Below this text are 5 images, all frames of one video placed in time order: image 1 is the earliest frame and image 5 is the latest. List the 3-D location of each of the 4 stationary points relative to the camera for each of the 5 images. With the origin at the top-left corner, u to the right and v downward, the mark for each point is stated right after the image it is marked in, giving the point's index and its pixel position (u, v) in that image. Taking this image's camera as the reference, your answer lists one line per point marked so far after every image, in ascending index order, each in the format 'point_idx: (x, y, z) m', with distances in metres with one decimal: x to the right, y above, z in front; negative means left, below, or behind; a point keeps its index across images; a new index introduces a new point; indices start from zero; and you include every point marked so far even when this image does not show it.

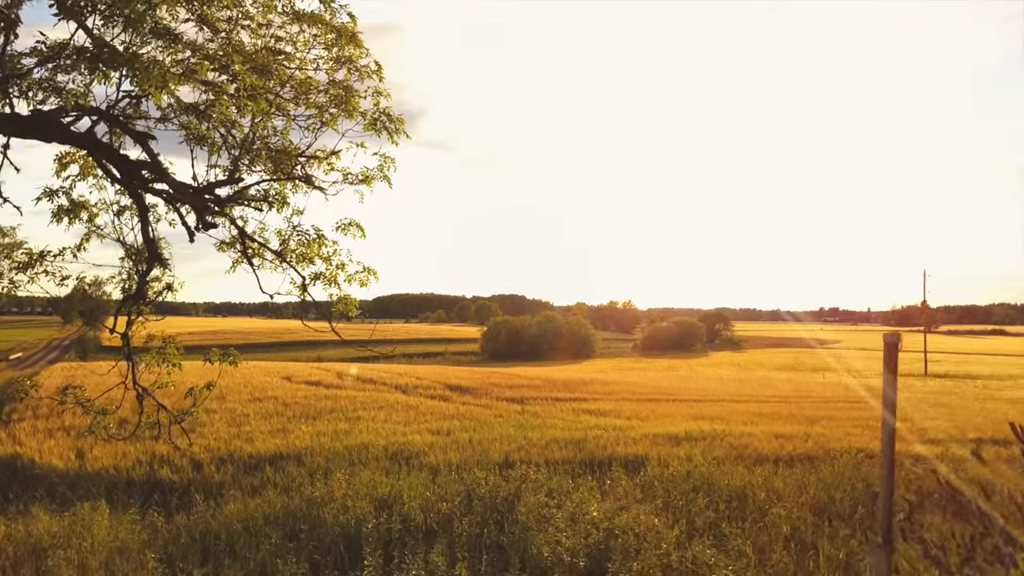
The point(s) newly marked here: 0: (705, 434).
0: (+4.2, -3.1, +14.1) m
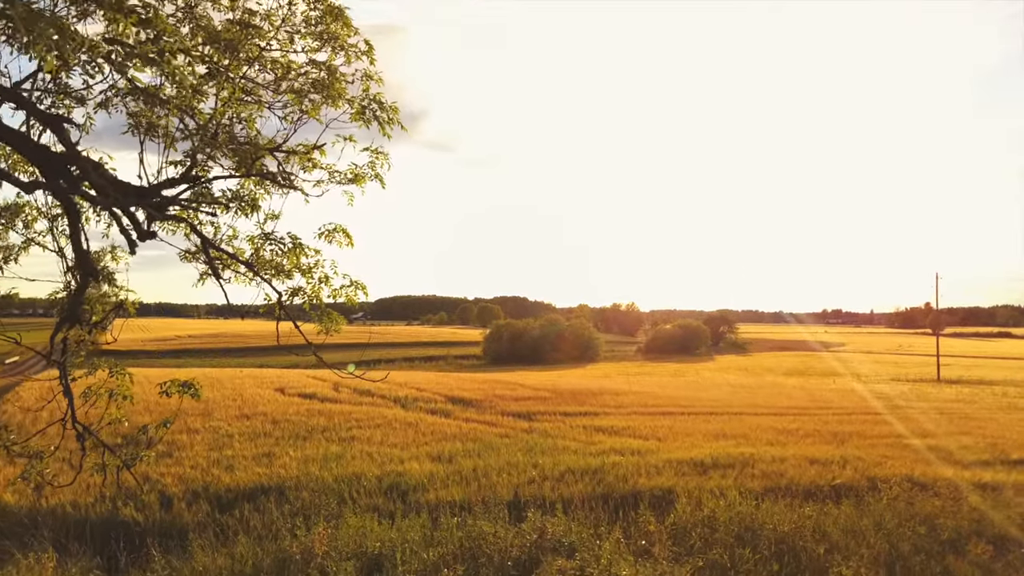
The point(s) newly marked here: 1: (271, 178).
0: (+4.4, -3.3, +12.8) m
1: (-2.6, +1.2, +7.0) m
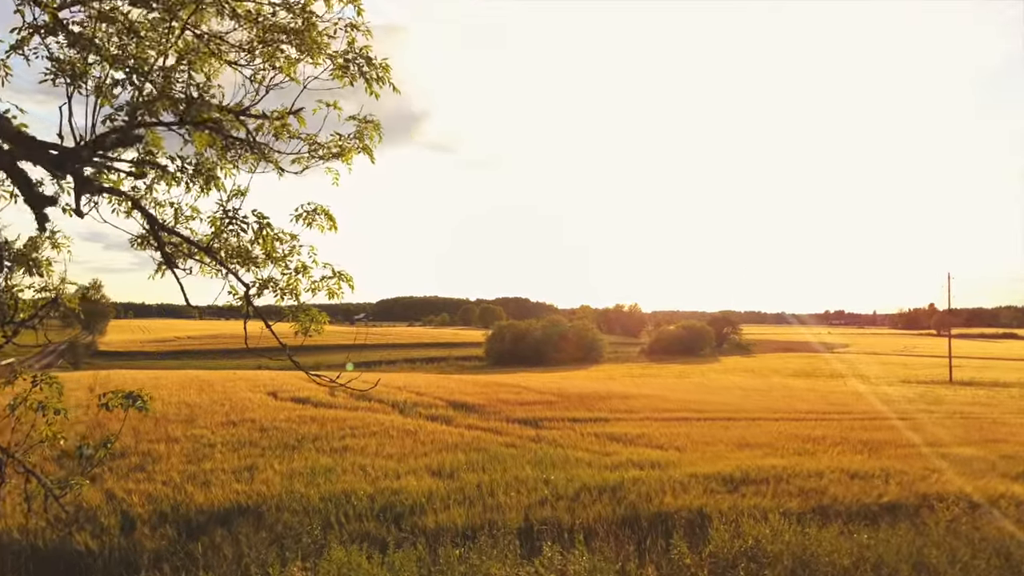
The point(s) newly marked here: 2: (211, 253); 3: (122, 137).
0: (+4.5, -3.3, +11.6) m
1: (-2.5, +1.3, +5.8) m
2: (-2.7, +0.3, +6.0) m
3: (-2.9, +1.1, +5.0) m
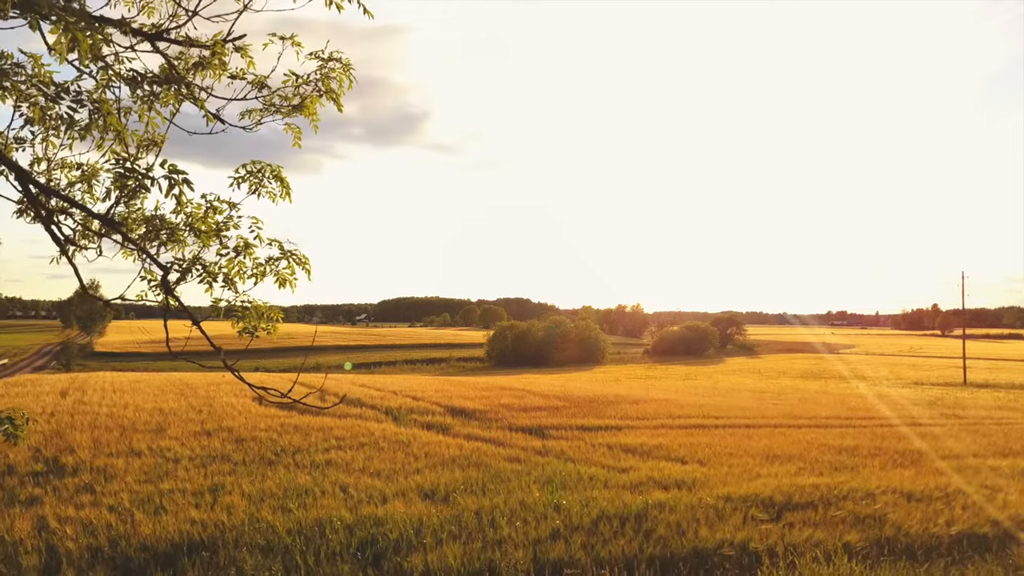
0: (+4.6, -3.2, +10.0) m
1: (-2.4, +1.4, +4.3) m
2: (-2.7, +0.4, +4.5) m
3: (-2.9, +1.2, +3.5) m
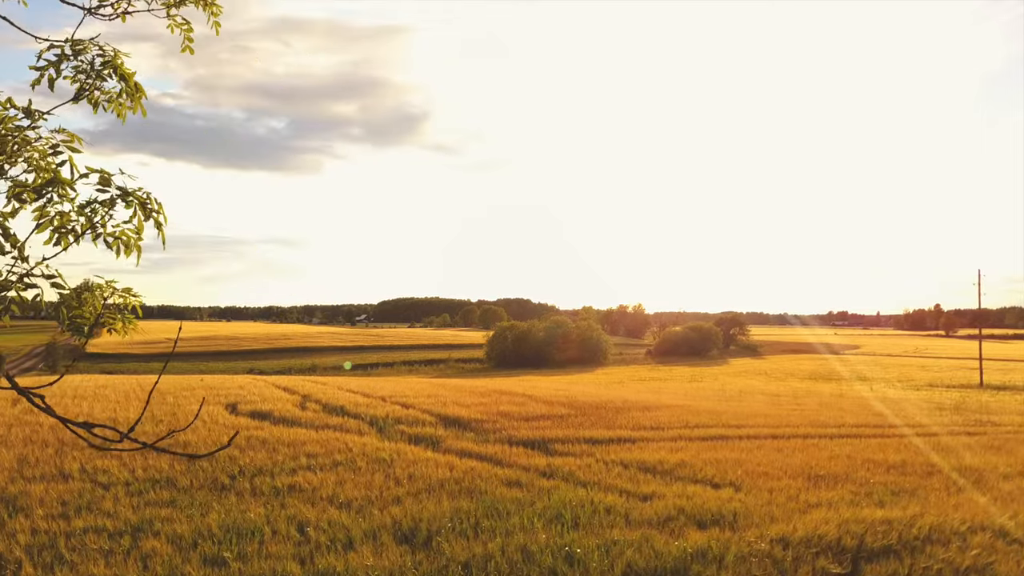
0: (+4.6, -3.0, +8.0) m
1: (-2.4, +1.5, +2.3) m
2: (-2.7, +0.6, +2.4) m
3: (-2.9, +1.4, +1.4) m
